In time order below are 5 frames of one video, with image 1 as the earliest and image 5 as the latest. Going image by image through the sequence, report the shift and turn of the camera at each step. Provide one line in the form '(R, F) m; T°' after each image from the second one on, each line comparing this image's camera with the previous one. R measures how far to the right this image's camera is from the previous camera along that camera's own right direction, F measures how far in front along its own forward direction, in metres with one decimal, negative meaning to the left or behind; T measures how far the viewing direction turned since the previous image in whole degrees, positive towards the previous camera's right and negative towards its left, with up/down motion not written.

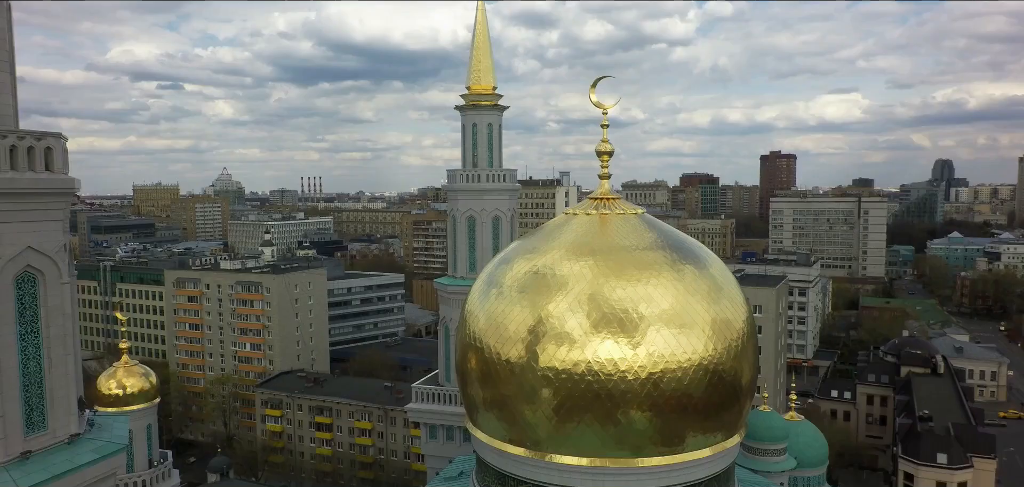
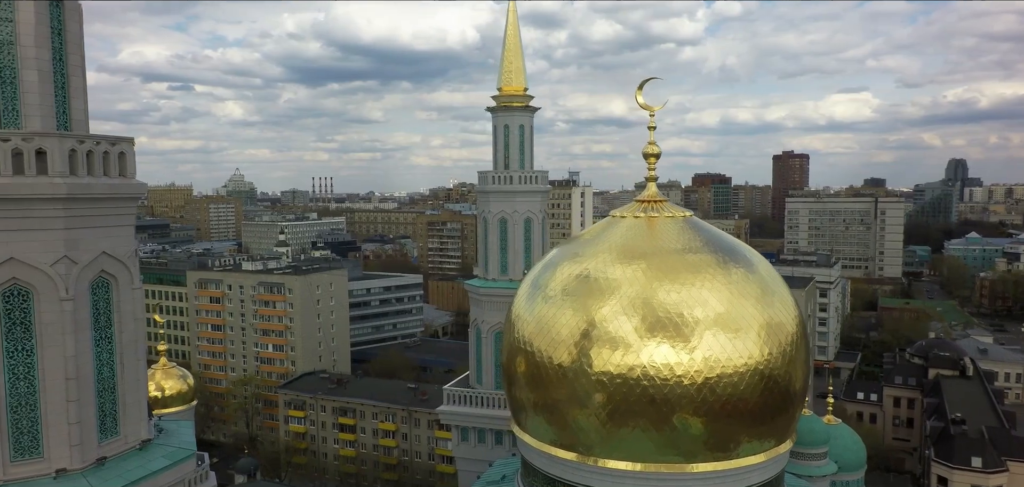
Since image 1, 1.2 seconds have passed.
(-0.4, +0.1) m; -1°
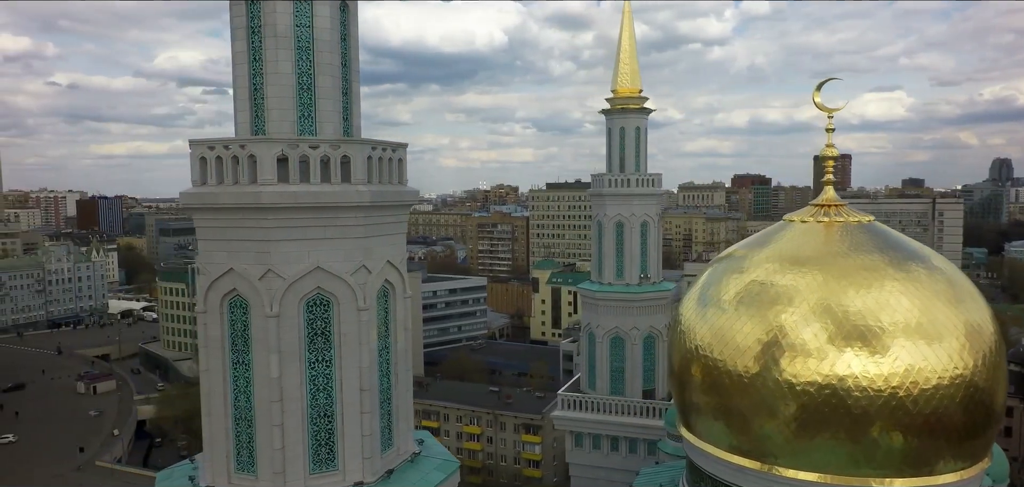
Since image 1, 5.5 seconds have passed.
(-1.6, +0.1) m; -2°
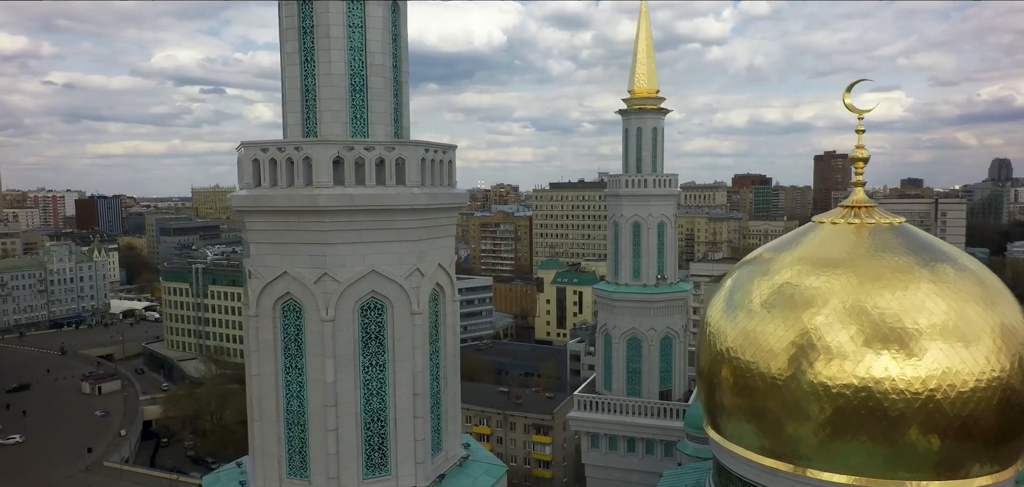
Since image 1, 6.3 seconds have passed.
(-0.3, 0.0) m; 0°
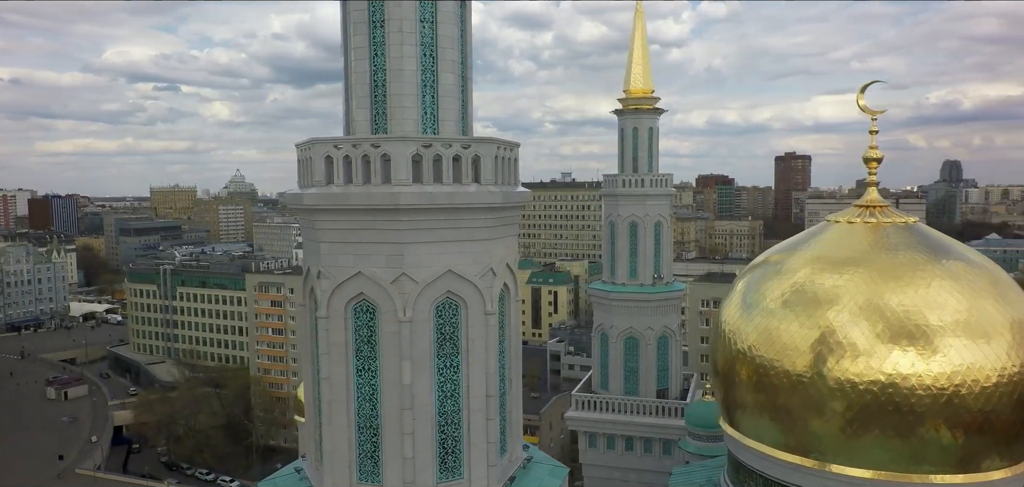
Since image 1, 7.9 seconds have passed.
(-0.6, +0.1) m; +3°
